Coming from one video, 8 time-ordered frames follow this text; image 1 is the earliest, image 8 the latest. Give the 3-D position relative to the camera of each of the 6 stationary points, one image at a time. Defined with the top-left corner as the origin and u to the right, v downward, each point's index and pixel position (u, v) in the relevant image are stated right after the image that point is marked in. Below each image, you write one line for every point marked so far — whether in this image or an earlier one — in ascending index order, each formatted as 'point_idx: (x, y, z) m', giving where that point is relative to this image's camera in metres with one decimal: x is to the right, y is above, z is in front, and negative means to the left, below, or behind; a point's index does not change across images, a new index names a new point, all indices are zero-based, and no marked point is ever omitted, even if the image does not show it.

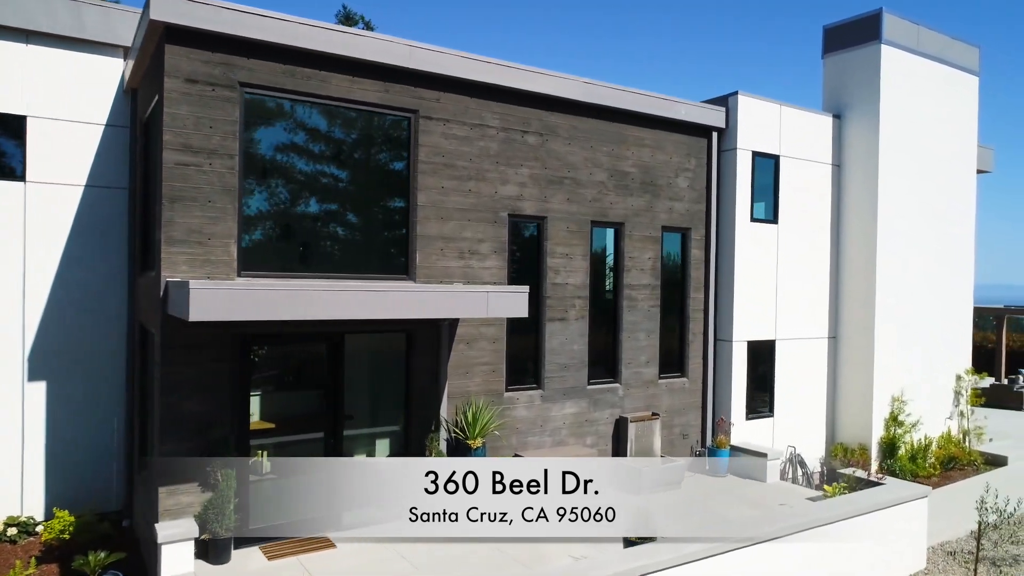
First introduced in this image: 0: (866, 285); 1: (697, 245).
0: (+3.5, +0.1, +10.8) m
1: (+1.7, +0.4, +9.9) m
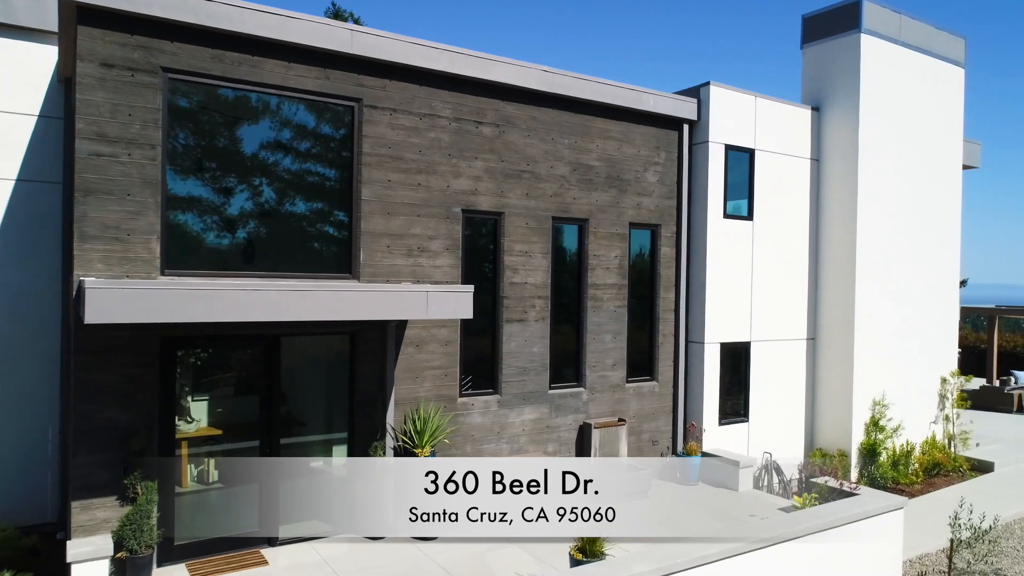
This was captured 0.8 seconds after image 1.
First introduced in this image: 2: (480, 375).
0: (+3.2, +0.1, +10.4) m
1: (+1.4, +0.4, +9.5) m
2: (-0.2, -0.6, +8.1) m
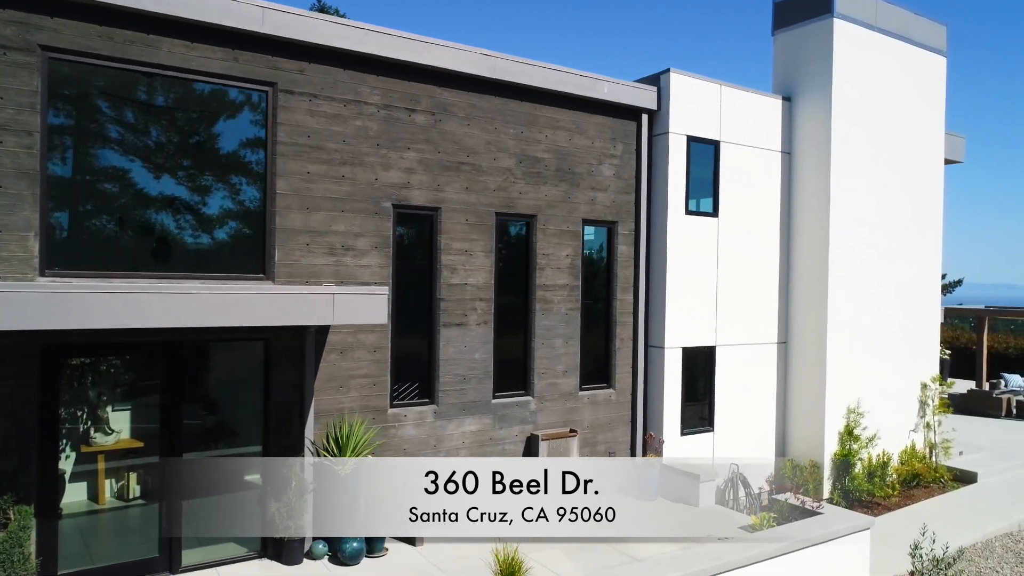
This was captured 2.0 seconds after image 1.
0: (+2.8, +0.1, +9.7) m
1: (+0.9, +0.4, +8.9) m
2: (-0.7, -0.6, +7.5) m
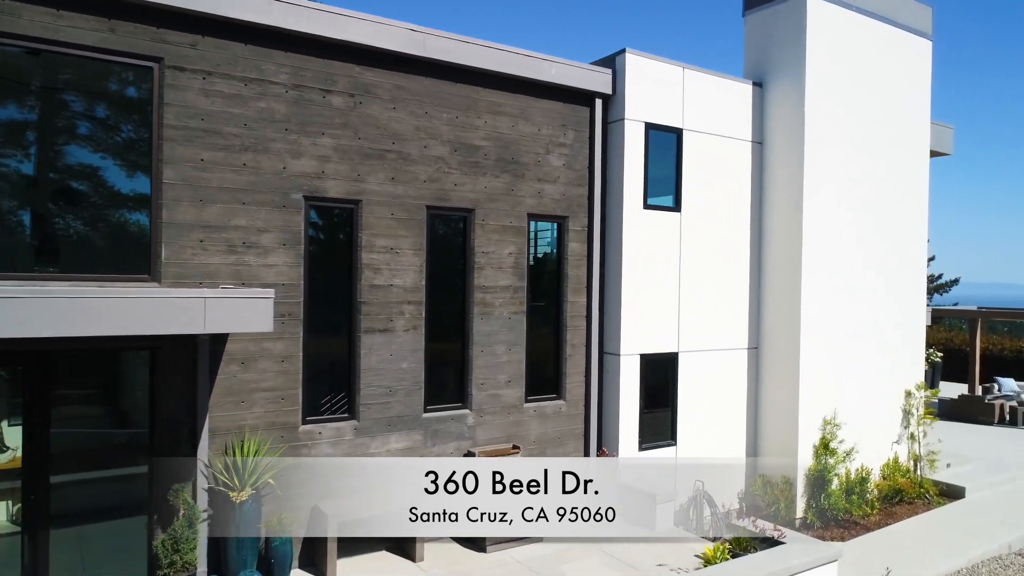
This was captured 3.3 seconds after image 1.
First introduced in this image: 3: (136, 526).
0: (+2.3, +0.1, +9.0) m
1: (+0.5, +0.4, +8.1) m
2: (-1.1, -0.7, +6.7) m
3: (-2.0, -1.3, +5.8) m
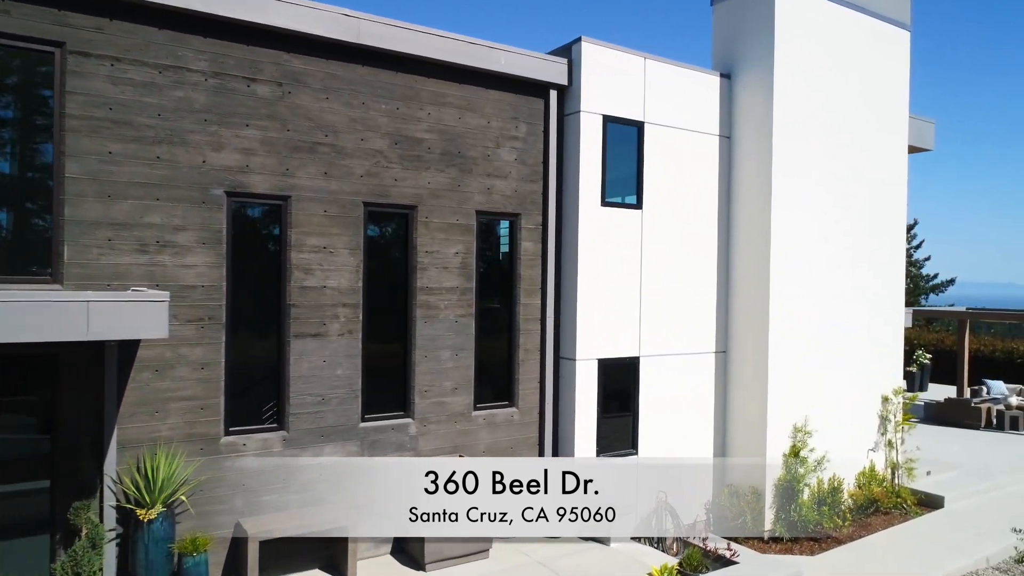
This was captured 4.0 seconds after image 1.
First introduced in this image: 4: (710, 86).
0: (+2.0, +0.1, +8.6) m
1: (+0.1, +0.4, +7.7) m
2: (-1.5, -0.7, +6.3) m
3: (-2.4, -1.3, +5.4) m
4: (+1.6, +1.6, +8.8) m
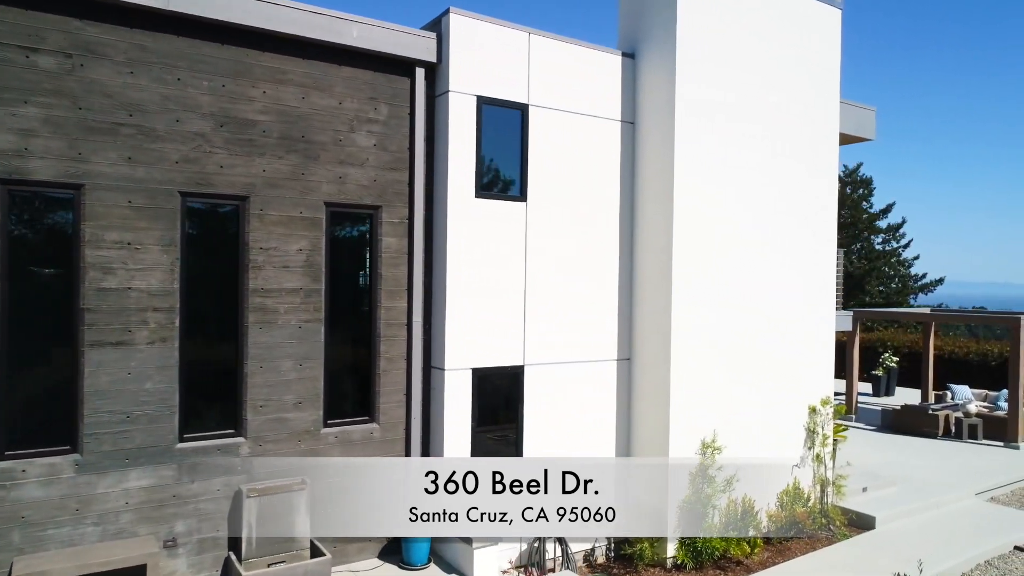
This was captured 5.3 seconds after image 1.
0: (+1.1, +0.1, +7.7) m
1: (-0.8, +0.4, +6.9) m
2: (-2.3, -0.7, +5.5) m
3: (-3.3, -1.3, +4.6) m
4: (+0.7, +1.6, +8.0) m
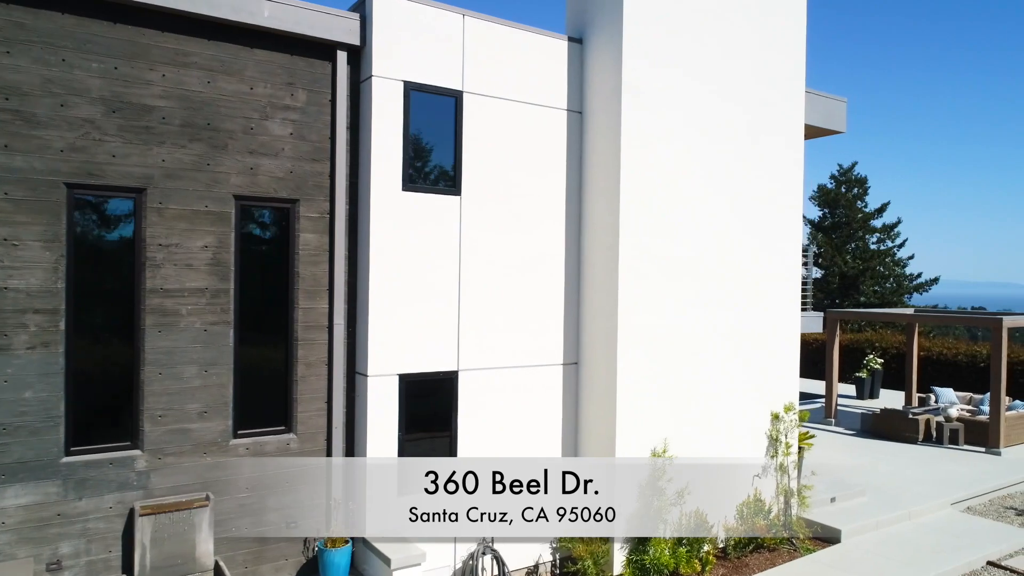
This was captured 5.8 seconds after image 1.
0: (+0.7, +0.1, +7.3) m
1: (-1.2, +0.4, +6.4) m
2: (-2.8, -0.7, +5.0) m
3: (-3.7, -1.3, +4.1) m
4: (+0.3, +1.6, +7.5) m
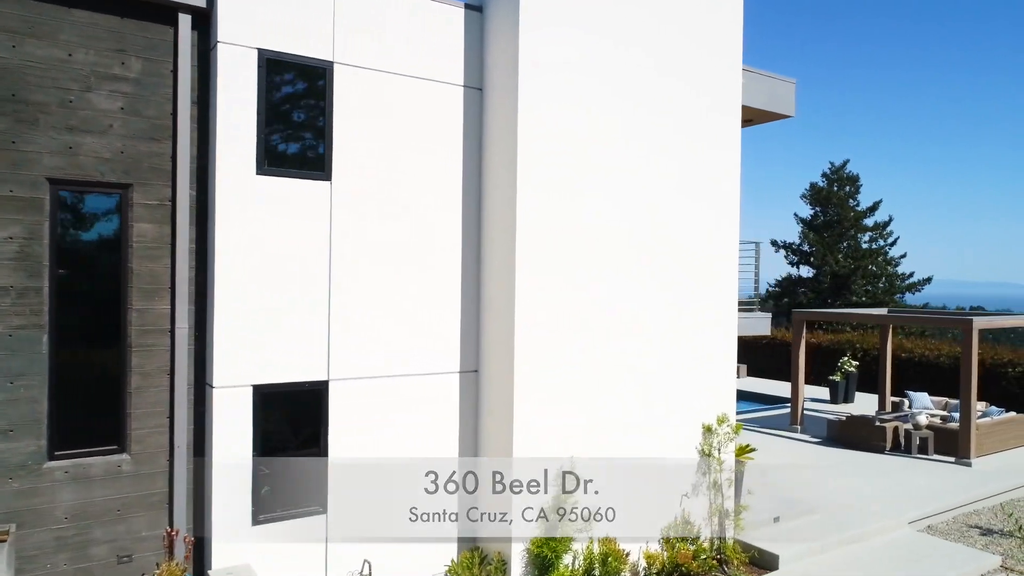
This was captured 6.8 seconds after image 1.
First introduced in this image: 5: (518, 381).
0: (0.0, +0.1, +6.4) m
1: (-1.9, +0.4, +5.6) m
2: (-3.4, -0.7, +4.2) m
3: (-4.4, -1.3, +3.3) m
4: (-0.4, +1.6, +6.7) m
5: (0.0, -0.7, +6.4) m
